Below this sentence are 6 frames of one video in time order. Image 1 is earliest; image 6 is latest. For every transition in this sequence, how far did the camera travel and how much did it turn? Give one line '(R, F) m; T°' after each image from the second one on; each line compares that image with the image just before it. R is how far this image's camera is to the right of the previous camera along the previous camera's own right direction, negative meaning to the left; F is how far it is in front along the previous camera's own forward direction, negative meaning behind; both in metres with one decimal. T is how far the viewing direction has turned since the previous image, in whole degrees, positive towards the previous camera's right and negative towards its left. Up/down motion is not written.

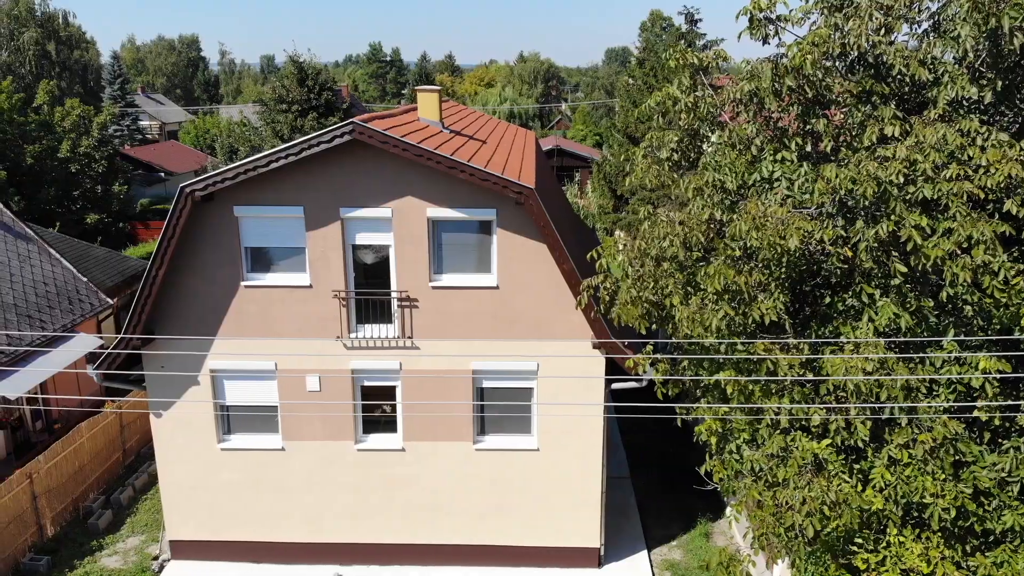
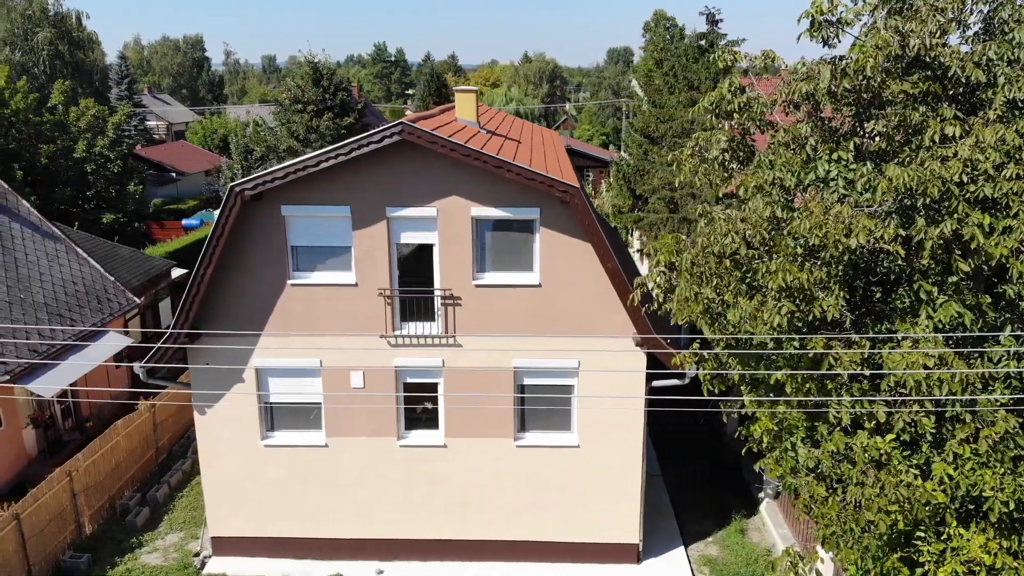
(-0.6, -0.1) m; 0°
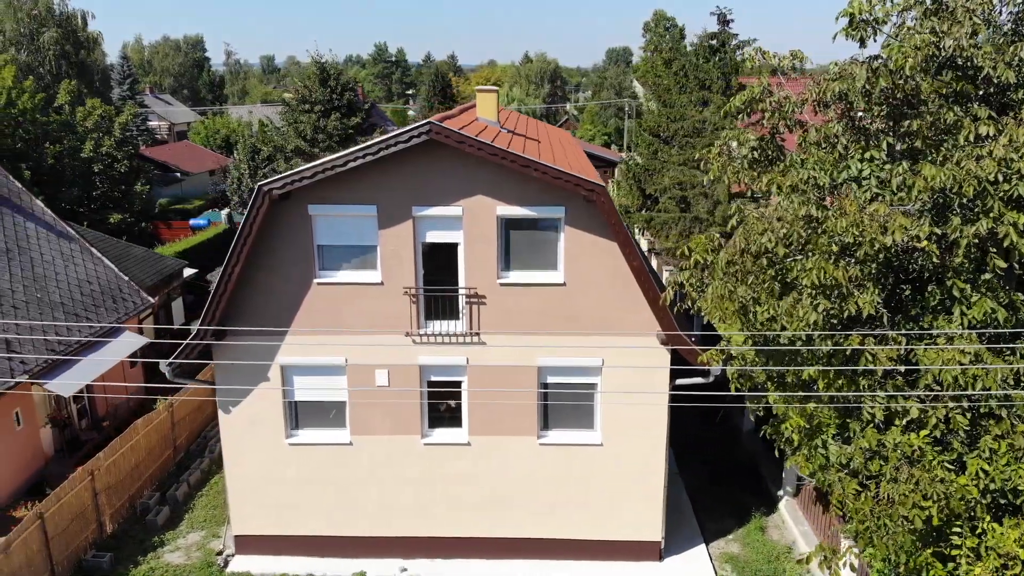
(-0.4, -0.1) m; 0°
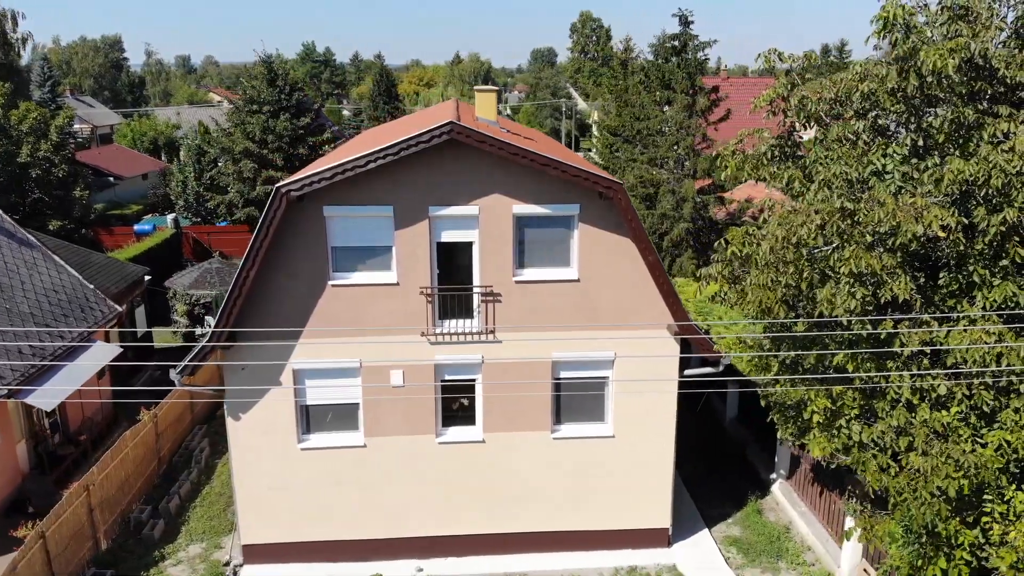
(-1.3, -0.1) m; +5°
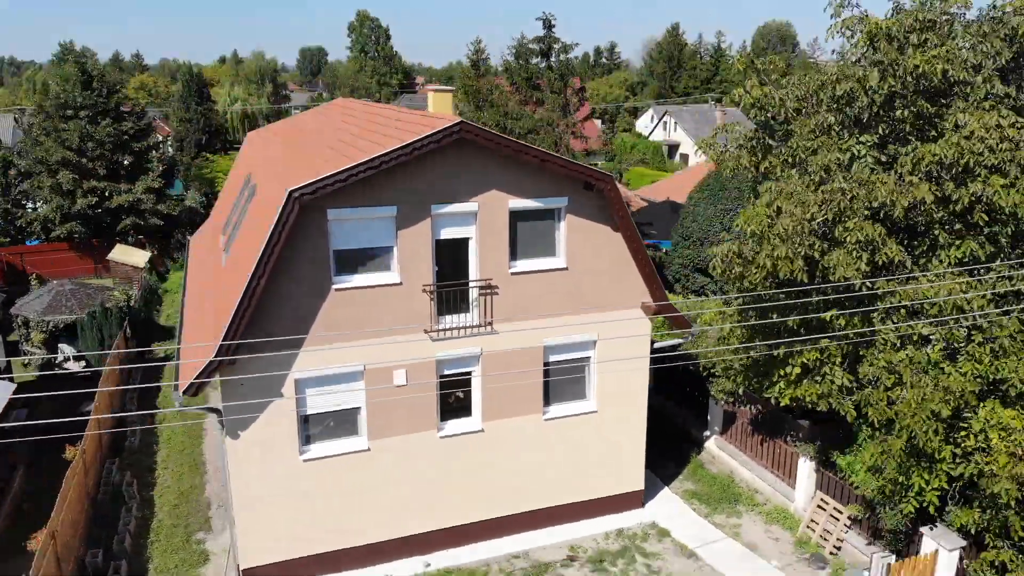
(-3.1, -0.1) m; +15°
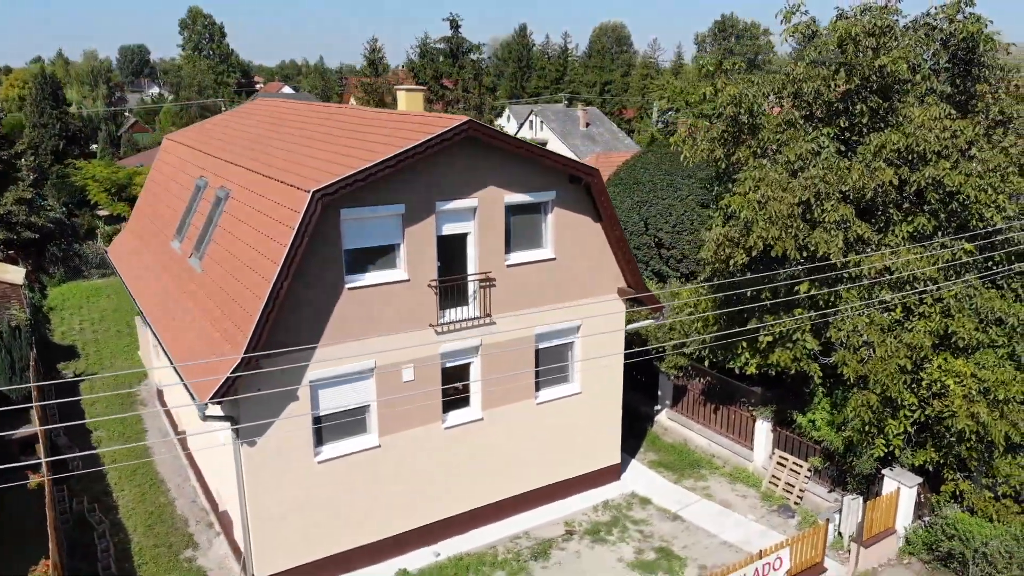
(-2.2, -0.4) m; +10°
